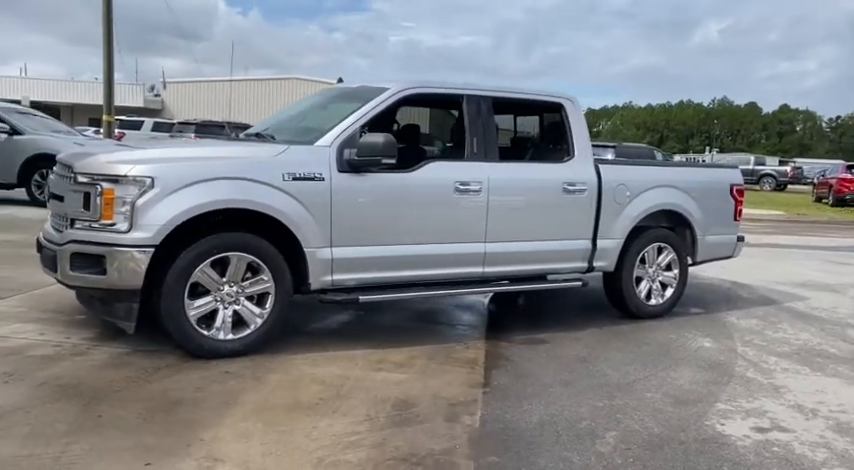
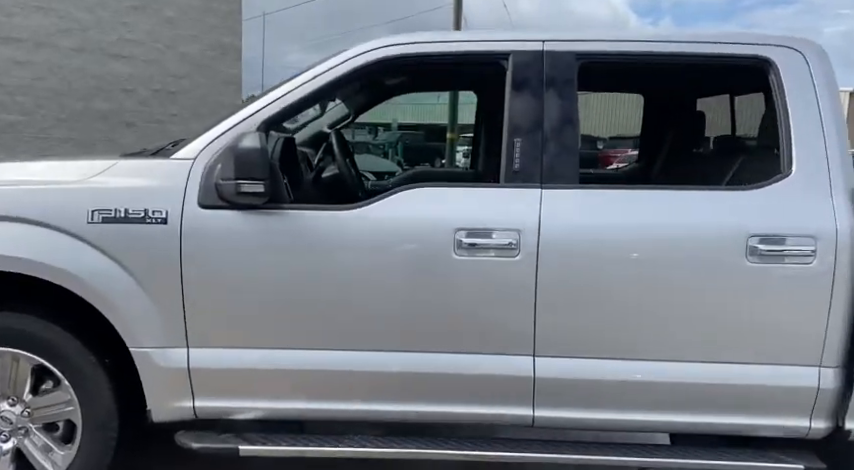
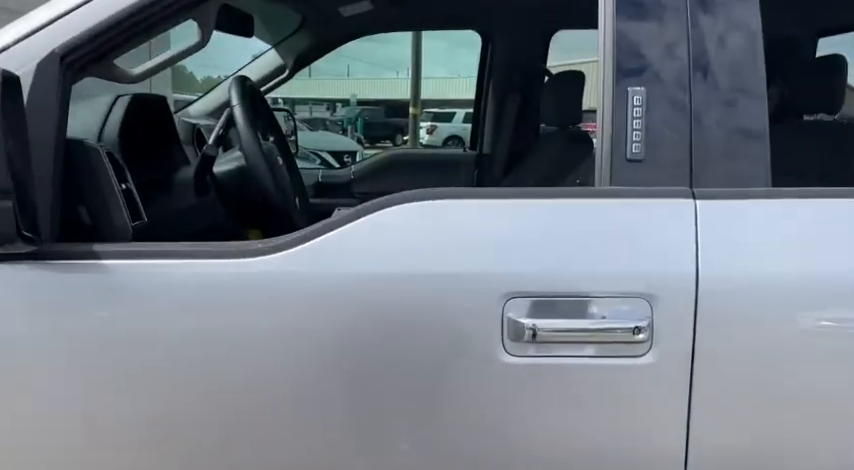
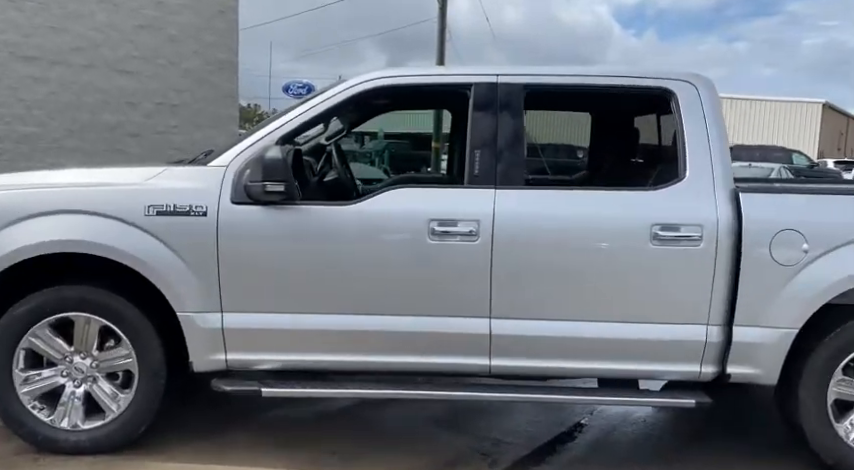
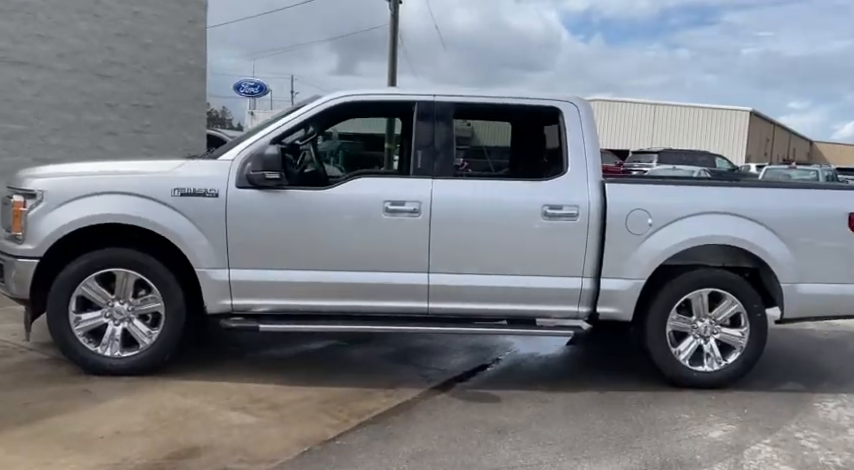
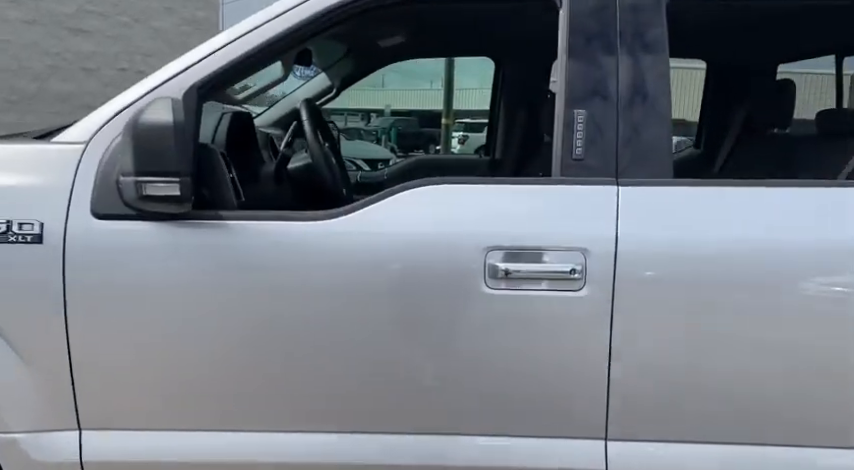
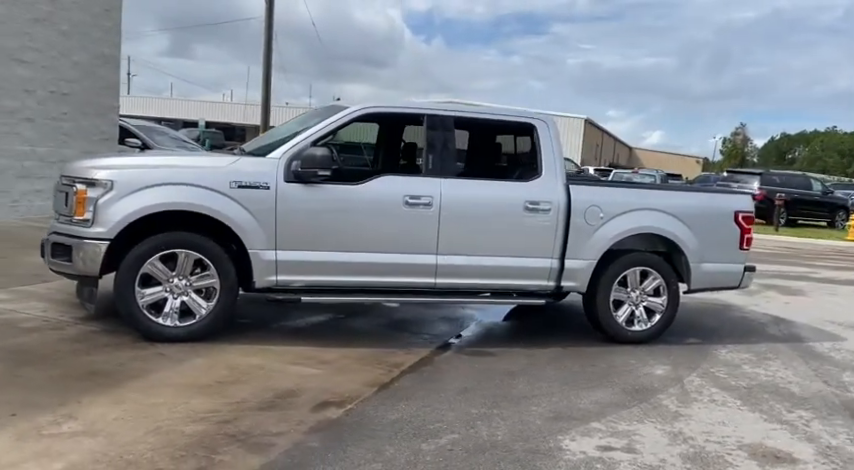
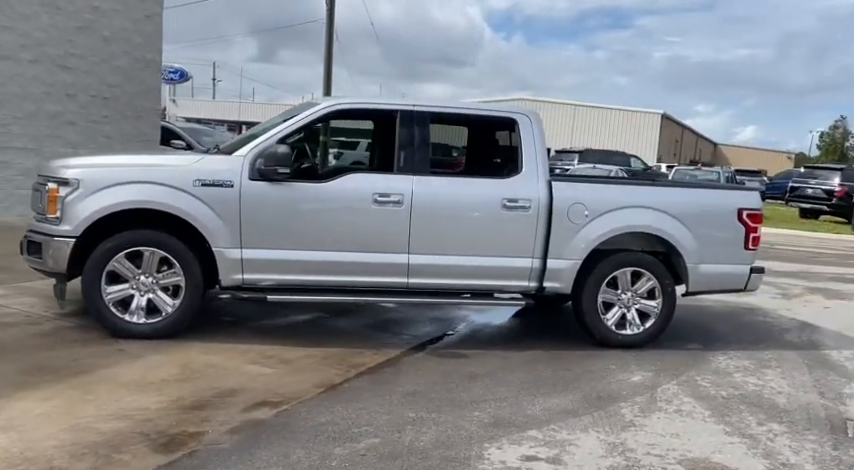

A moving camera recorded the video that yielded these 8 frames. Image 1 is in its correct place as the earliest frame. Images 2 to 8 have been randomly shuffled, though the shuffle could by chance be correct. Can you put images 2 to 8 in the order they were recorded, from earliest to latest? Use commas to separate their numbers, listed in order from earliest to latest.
7, 8, 5, 4, 2, 6, 3
